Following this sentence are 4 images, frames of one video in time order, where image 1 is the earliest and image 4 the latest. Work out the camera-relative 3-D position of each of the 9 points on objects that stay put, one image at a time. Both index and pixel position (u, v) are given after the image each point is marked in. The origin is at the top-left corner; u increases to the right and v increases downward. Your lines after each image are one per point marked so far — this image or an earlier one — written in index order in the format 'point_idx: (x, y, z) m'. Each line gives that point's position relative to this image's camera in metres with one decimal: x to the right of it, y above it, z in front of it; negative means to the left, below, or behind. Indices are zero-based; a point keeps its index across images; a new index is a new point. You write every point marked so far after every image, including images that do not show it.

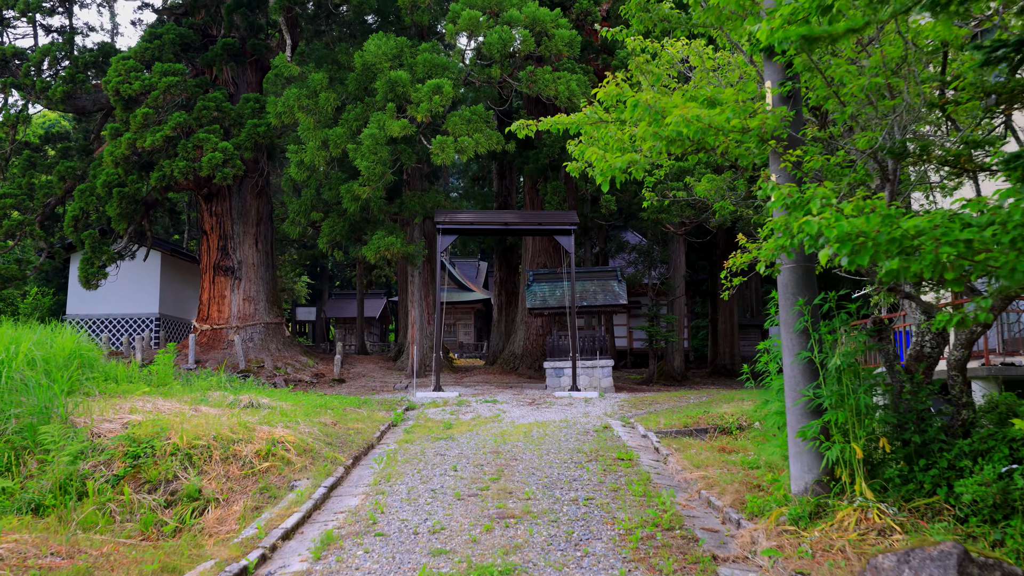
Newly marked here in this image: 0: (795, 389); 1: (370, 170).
0: (+1.2, -0.4, +3.8) m
1: (-1.9, +1.6, +11.6) m
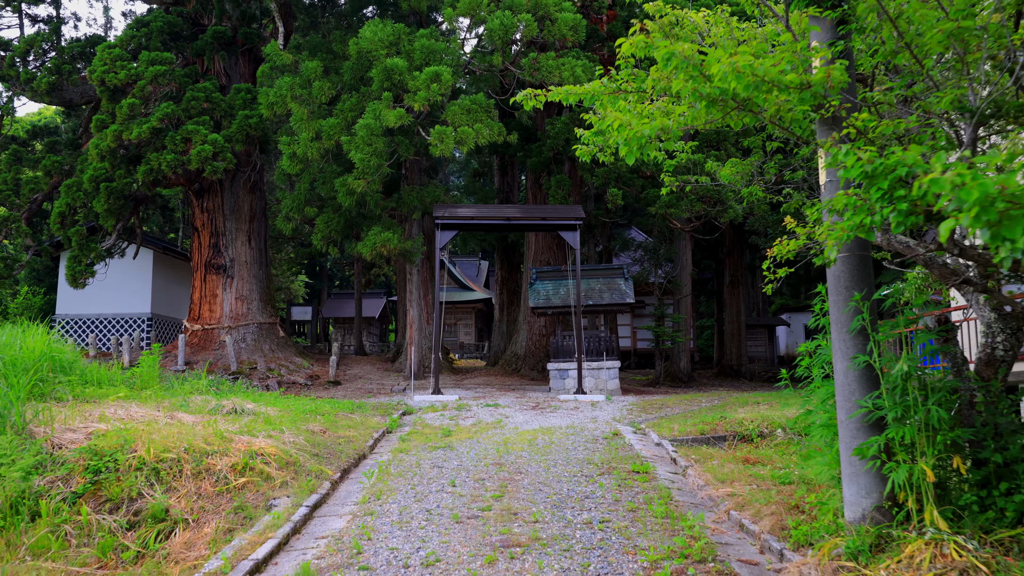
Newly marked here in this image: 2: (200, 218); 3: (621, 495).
0: (+1.3, -0.4, +3.2) m
1: (-1.9, +1.6, +11.1) m
2: (-5.5, +1.2, +15.2) m
3: (+0.6, -1.1, +4.7) m
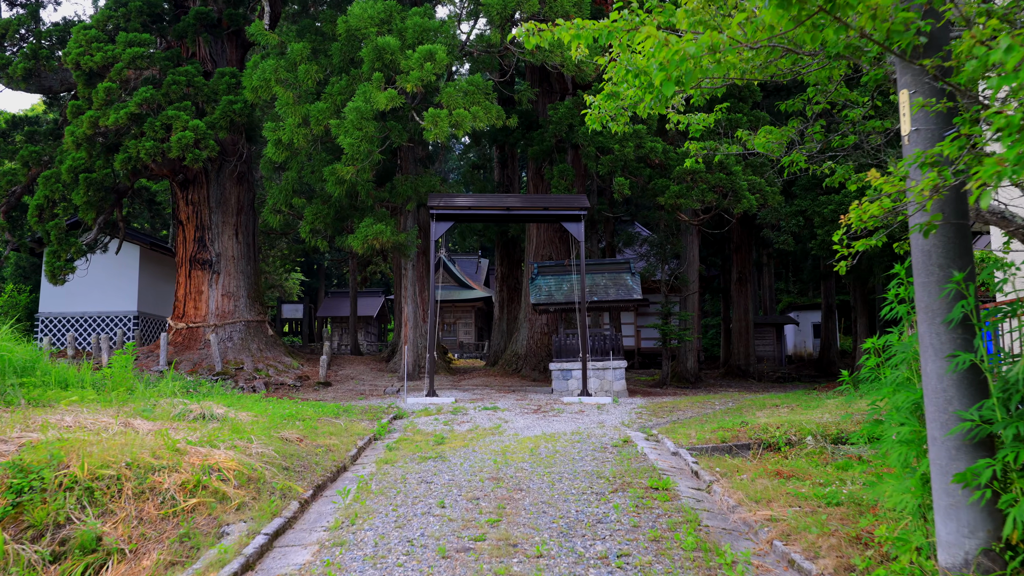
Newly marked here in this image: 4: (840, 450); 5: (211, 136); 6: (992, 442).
0: (+1.2, -0.4, +2.5) m
1: (-1.9, +1.7, +10.3) m
2: (-5.5, +1.3, +14.5) m
3: (+0.6, -1.0, +3.9) m
4: (+2.2, -1.1, +5.9) m
5: (-4.2, +2.1, +12.2) m
6: (+1.4, -0.4, +2.5) m
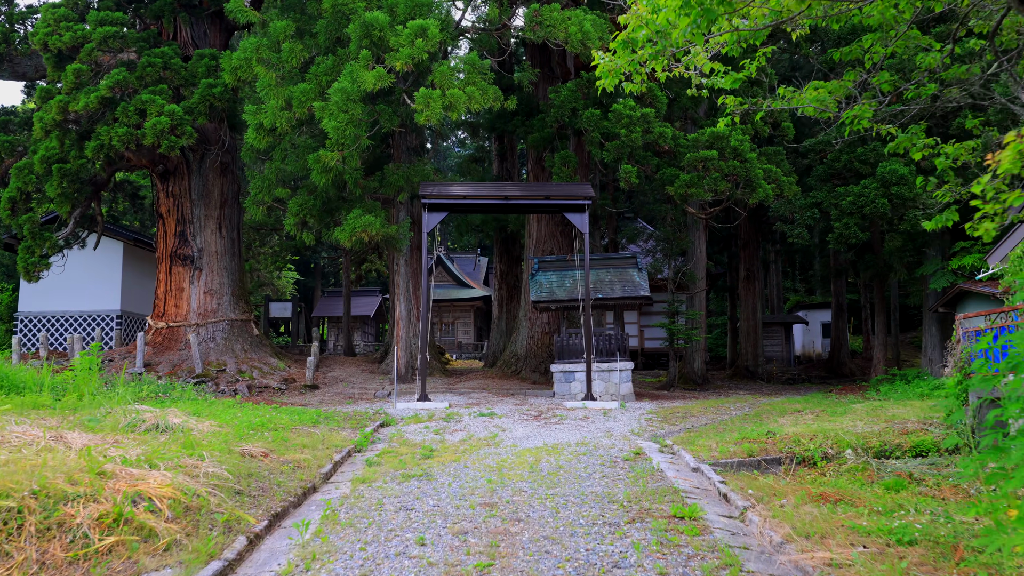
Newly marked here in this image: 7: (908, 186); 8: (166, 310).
0: (+1.2, -0.3, +1.7) m
1: (-1.9, +1.7, +9.5) m
2: (-5.5, +1.3, +13.7) m
3: (+0.6, -1.0, +3.2) m
4: (+2.2, -1.1, +5.2) m
5: (-4.3, +2.2, +11.5) m
6: (+1.3, -0.4, +1.7) m
7: (+5.4, +1.4, +11.8) m
8: (-5.4, -0.3, +13.5) m
